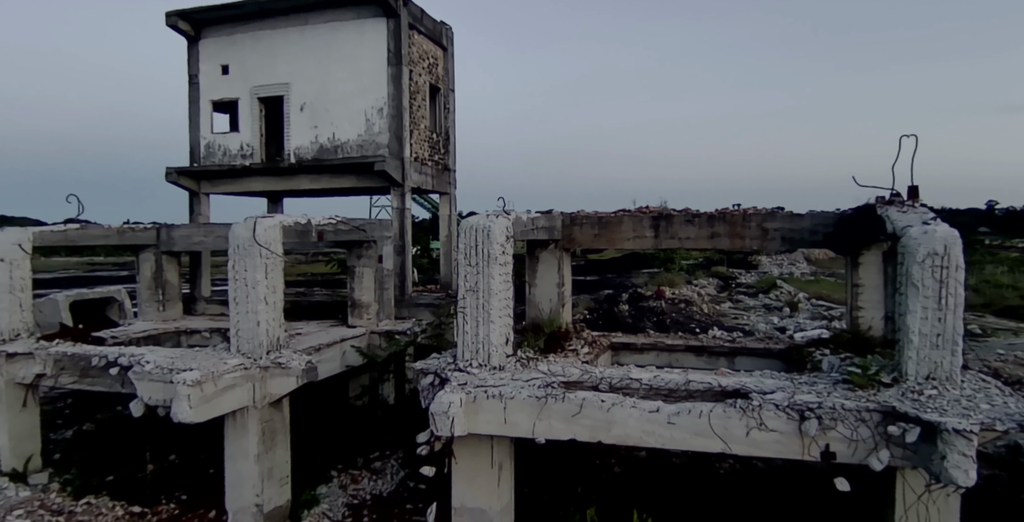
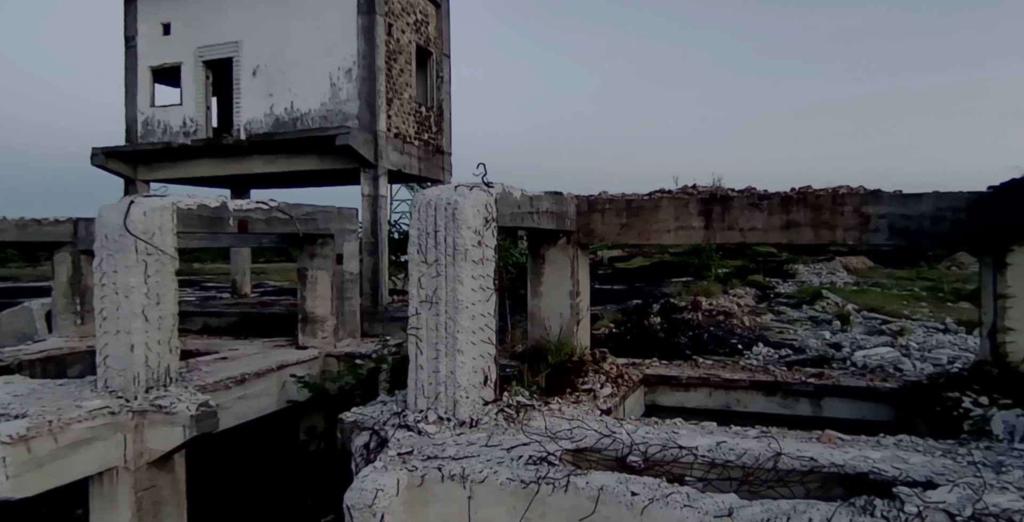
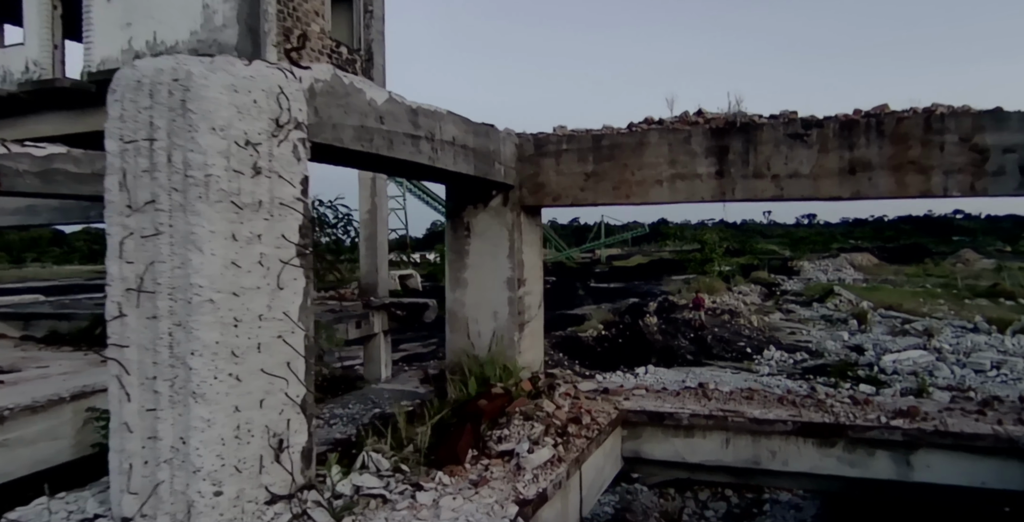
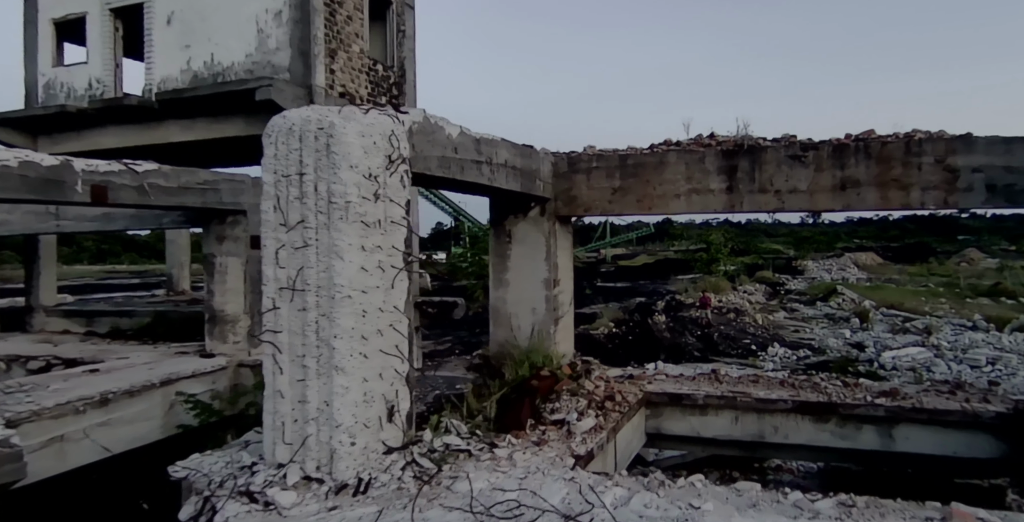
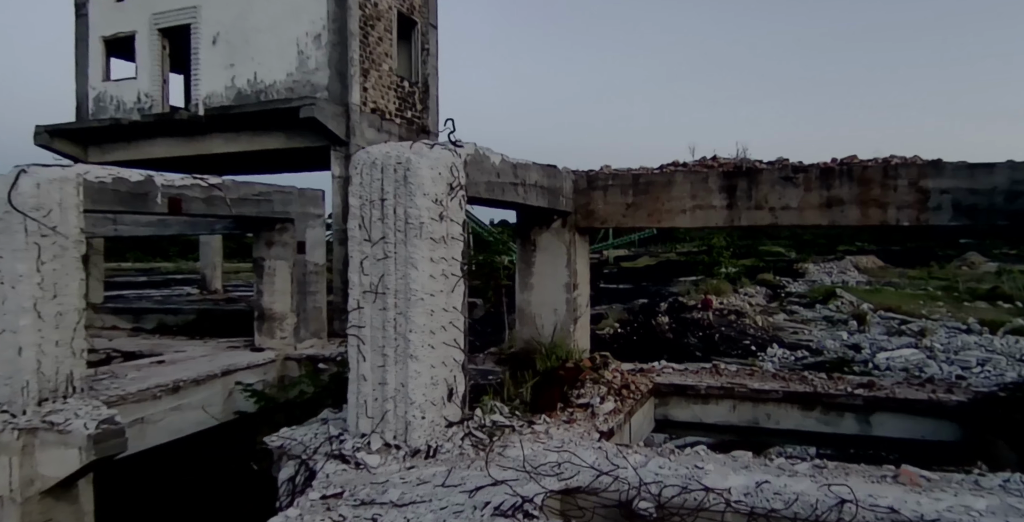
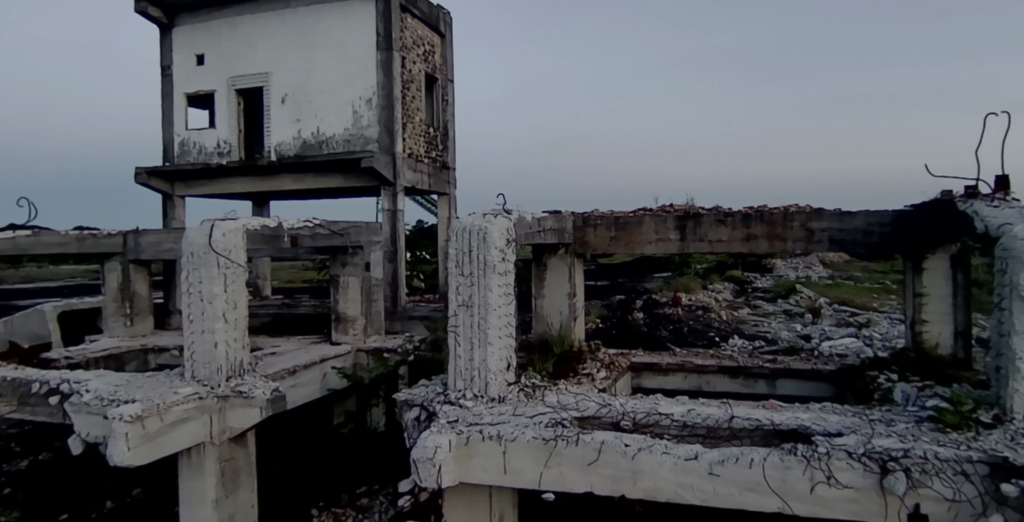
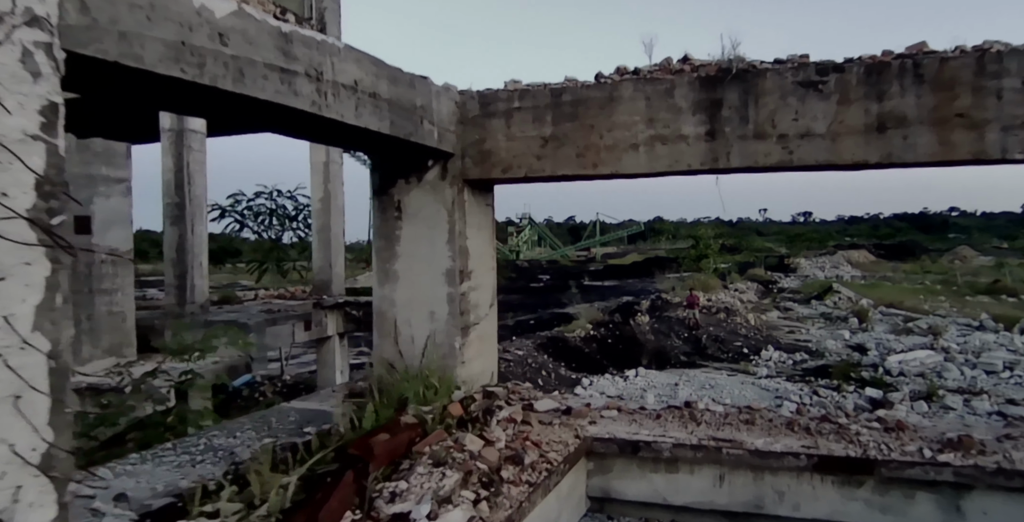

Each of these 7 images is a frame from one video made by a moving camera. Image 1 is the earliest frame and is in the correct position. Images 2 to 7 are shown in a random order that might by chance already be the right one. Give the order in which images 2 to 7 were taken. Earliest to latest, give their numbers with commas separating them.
6, 2, 5, 4, 3, 7
